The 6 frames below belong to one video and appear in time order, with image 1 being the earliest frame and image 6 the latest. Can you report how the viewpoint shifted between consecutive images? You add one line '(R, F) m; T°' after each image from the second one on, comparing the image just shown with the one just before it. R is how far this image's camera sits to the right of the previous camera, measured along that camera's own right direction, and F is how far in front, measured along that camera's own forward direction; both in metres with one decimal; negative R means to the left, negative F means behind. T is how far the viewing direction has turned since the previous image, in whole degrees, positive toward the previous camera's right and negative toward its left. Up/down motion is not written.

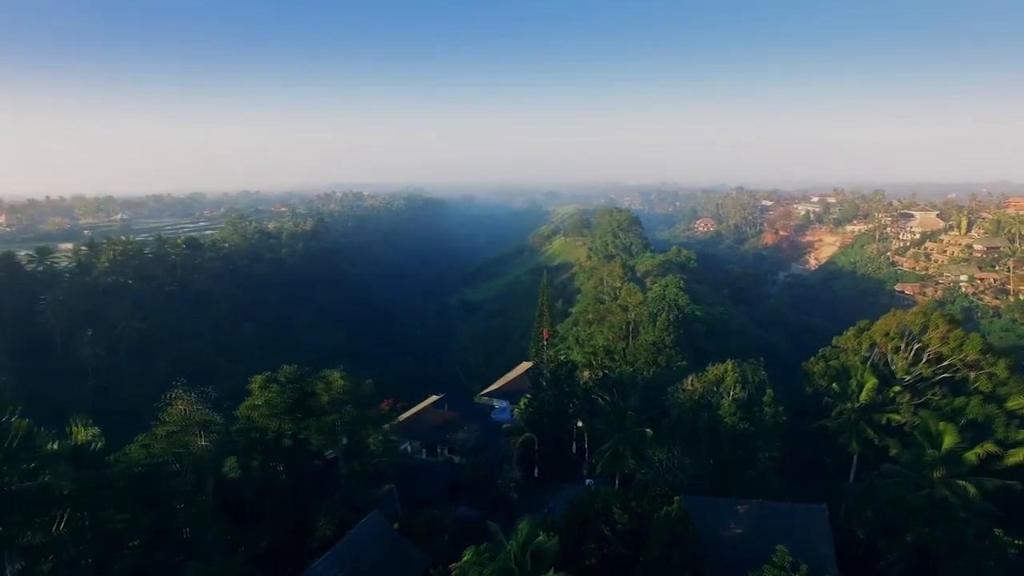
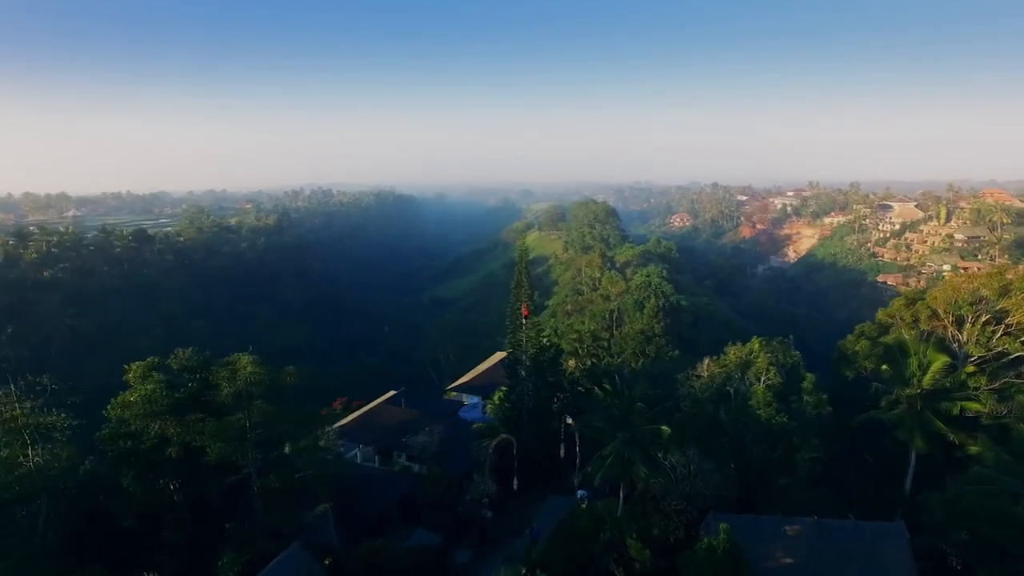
(+0.1, +3.9) m; +2°
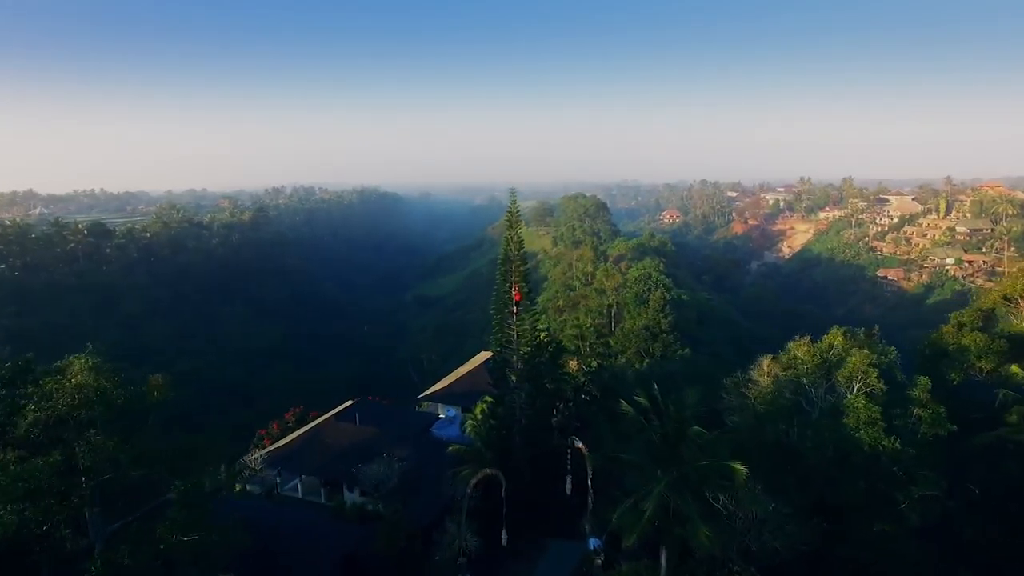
(0.0, +4.2) m; +1°
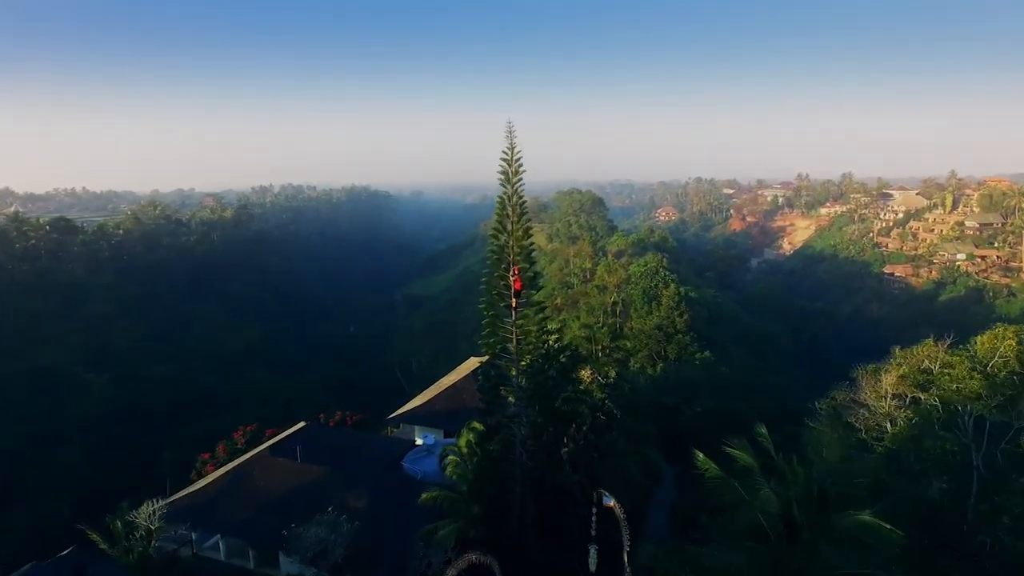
(-0.1, +3.6) m; +1°
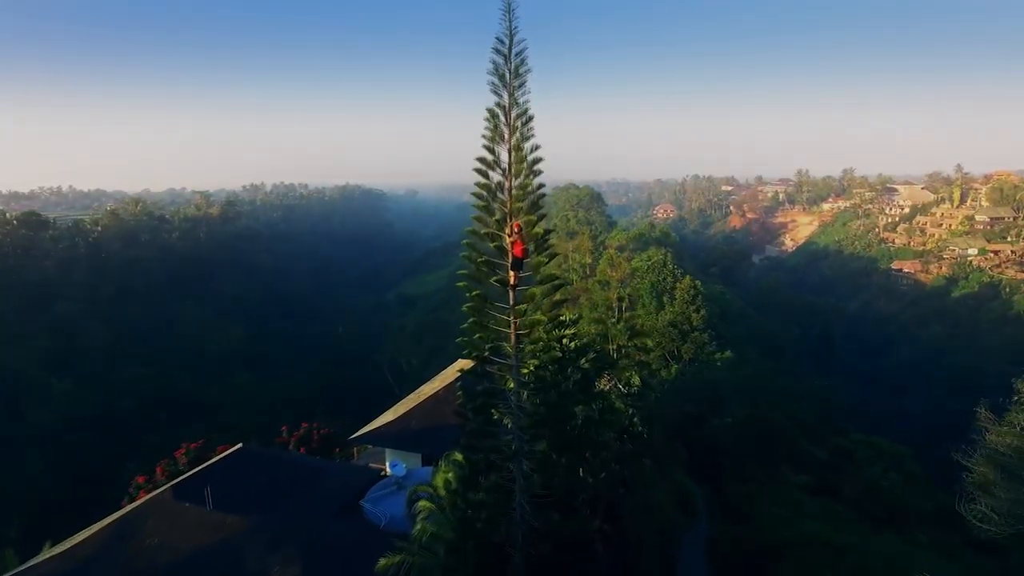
(0.0, +2.9) m; 0°
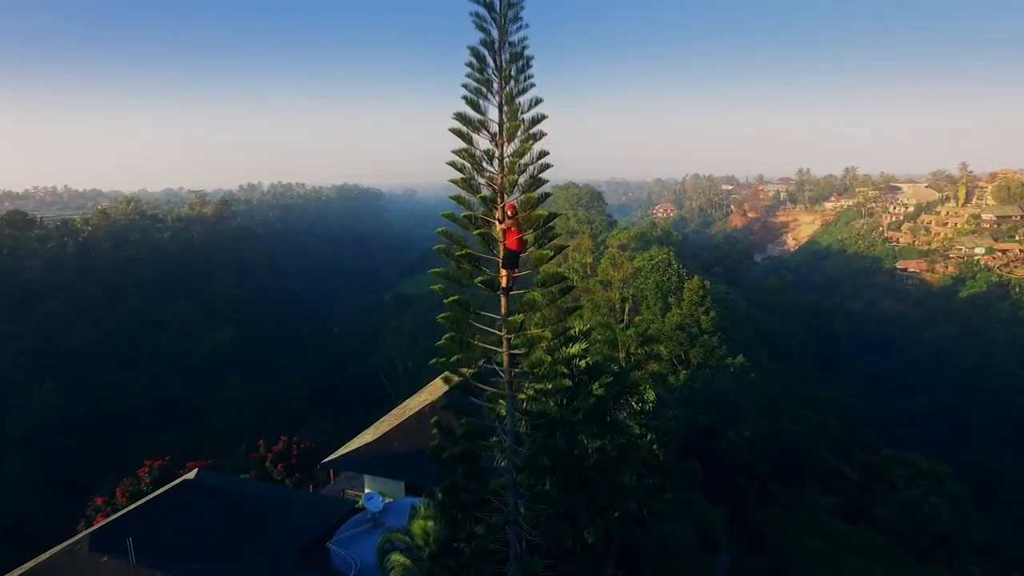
(0.0, +1.4) m; 0°
